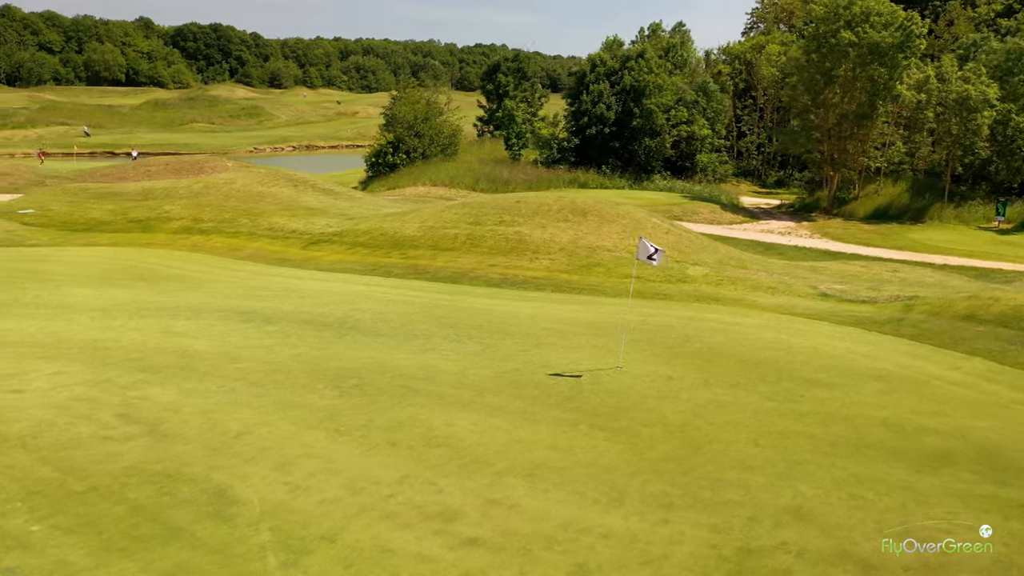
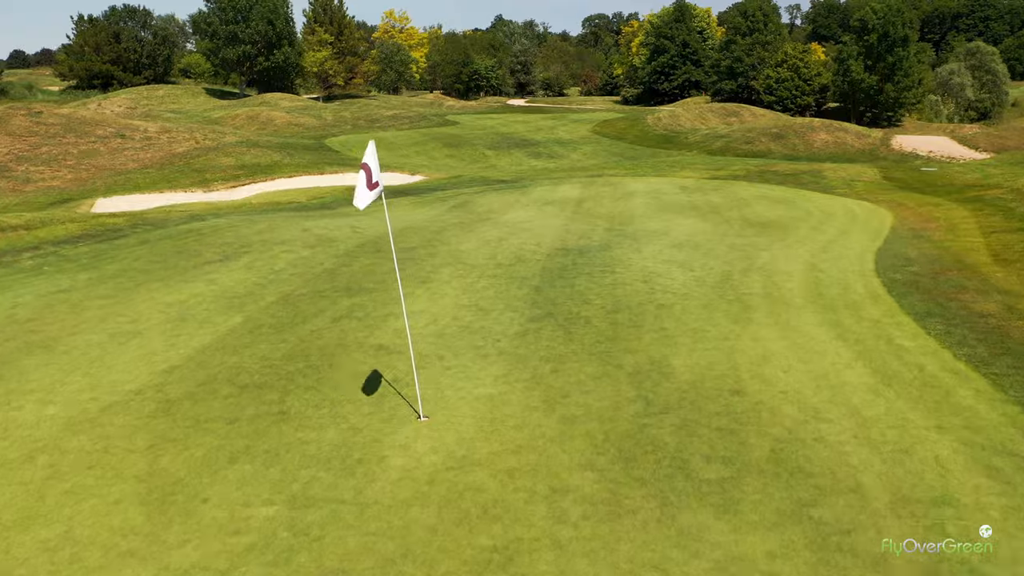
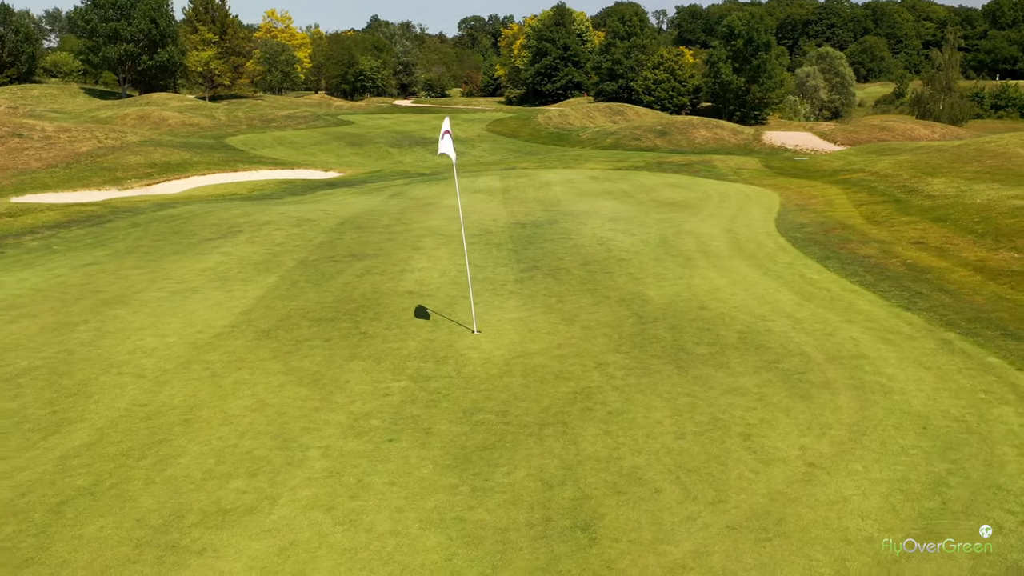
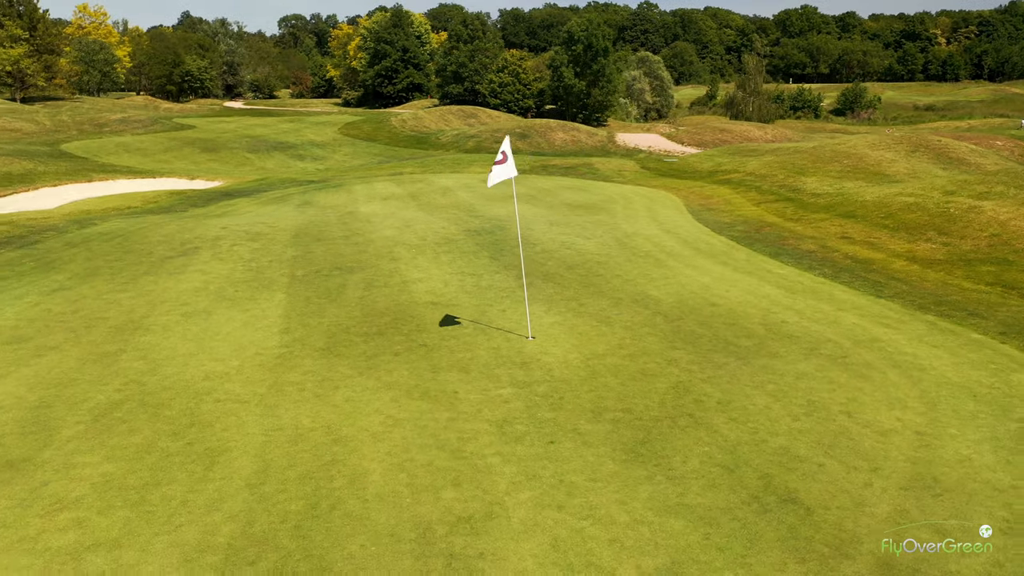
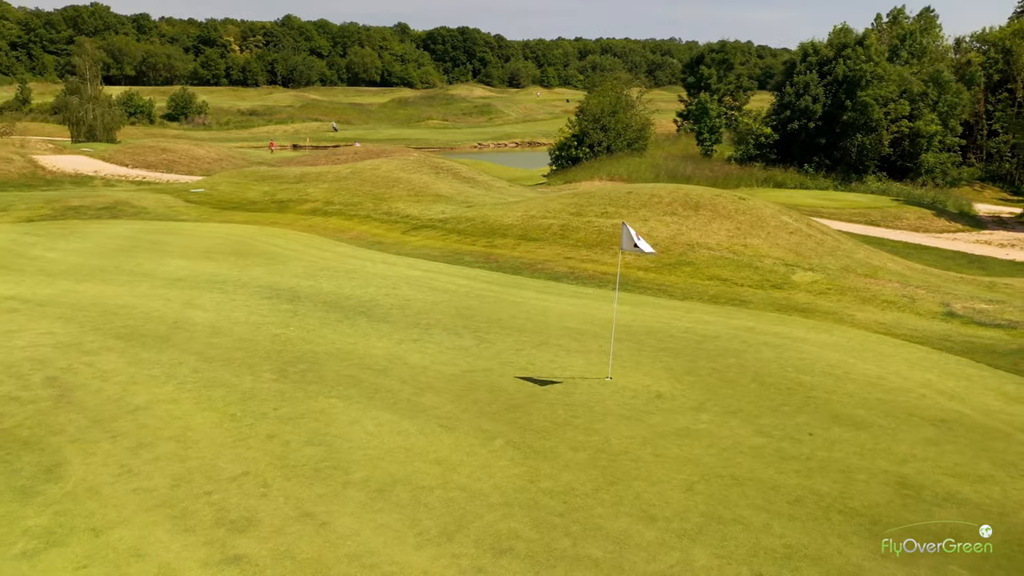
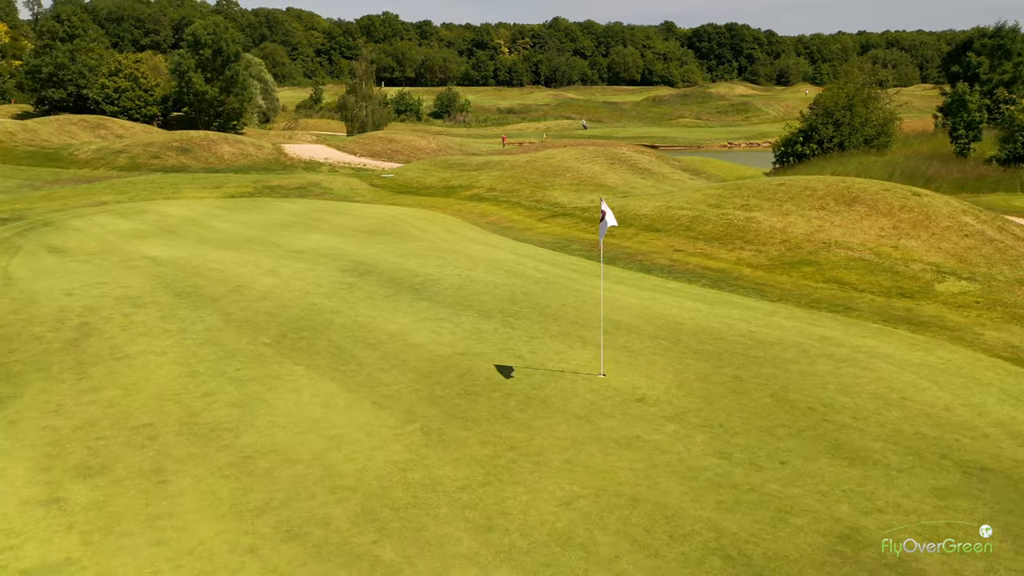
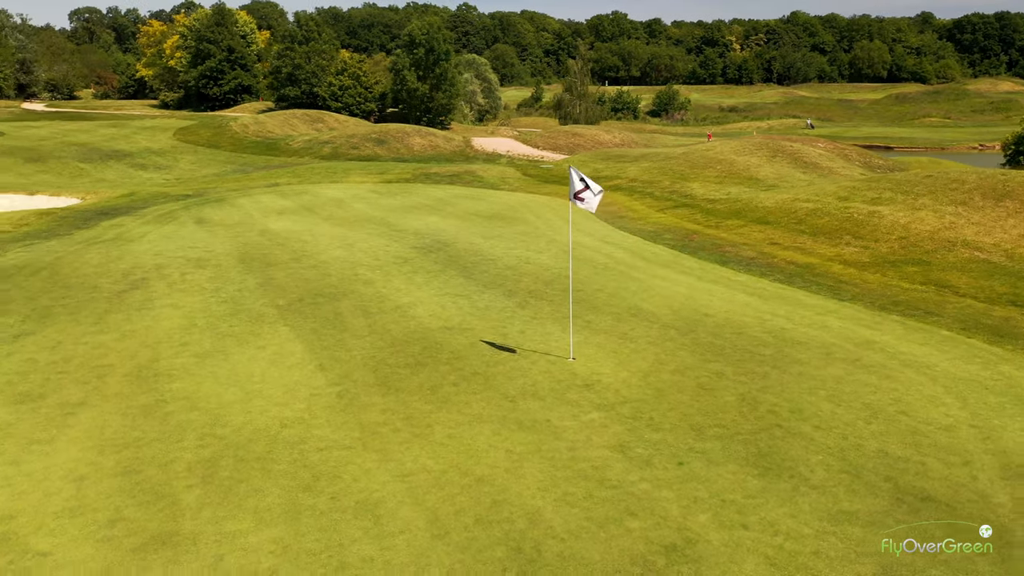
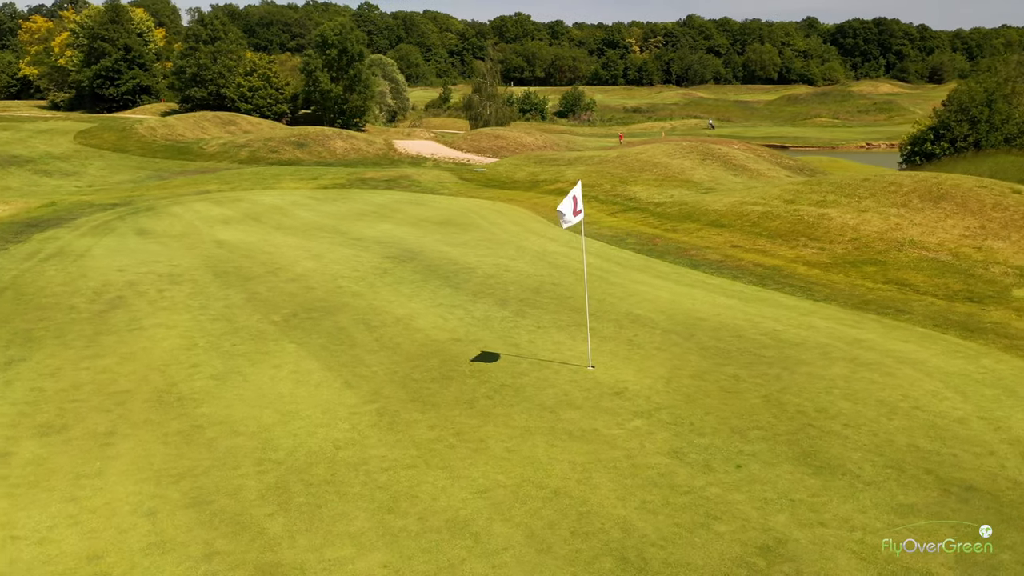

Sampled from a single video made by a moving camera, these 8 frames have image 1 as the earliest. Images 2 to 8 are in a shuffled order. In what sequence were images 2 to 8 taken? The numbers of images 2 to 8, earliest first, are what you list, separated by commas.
5, 6, 8, 7, 4, 3, 2
